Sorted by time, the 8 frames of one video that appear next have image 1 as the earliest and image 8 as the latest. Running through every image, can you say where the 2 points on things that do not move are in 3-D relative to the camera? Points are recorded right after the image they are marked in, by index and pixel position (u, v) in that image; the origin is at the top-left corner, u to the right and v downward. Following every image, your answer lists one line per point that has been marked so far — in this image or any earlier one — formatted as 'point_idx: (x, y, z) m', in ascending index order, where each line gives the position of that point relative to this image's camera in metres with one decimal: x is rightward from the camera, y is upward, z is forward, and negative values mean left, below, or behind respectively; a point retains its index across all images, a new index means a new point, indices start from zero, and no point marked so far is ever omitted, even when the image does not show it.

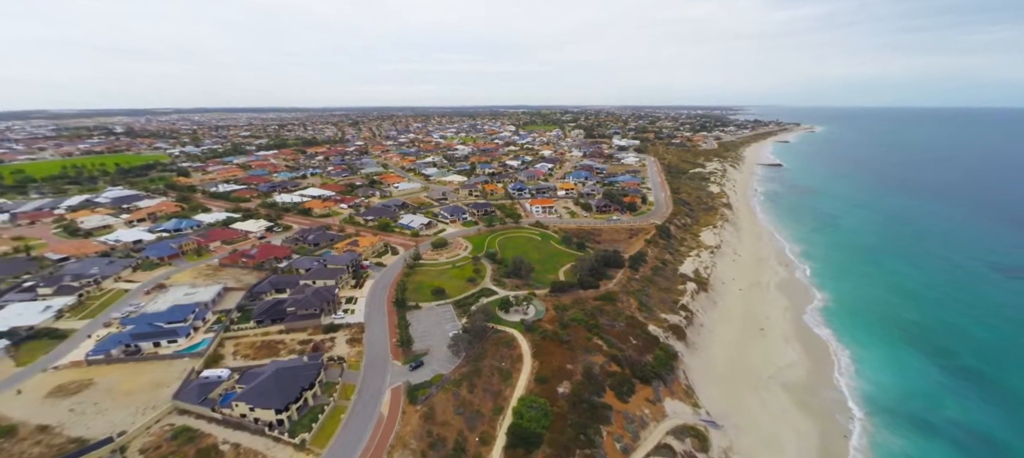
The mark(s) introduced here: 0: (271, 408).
0: (-14.4, -10.4, +19.6) m
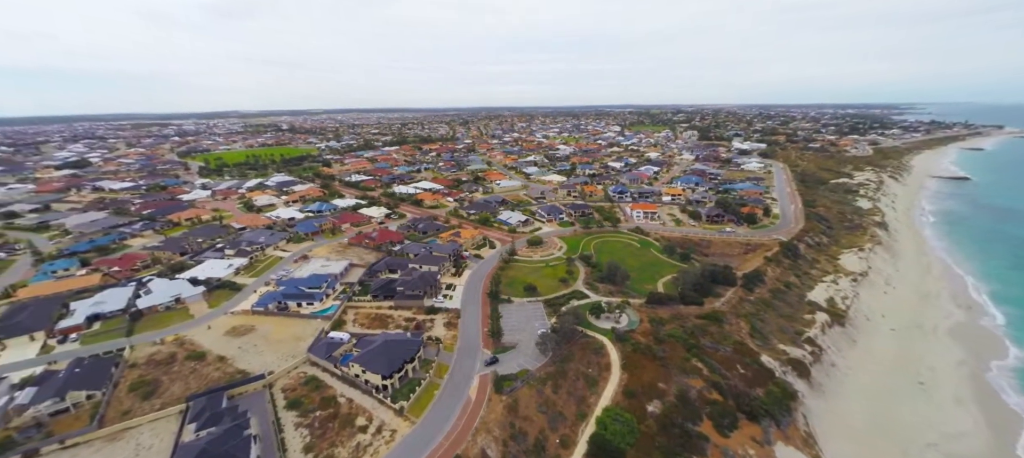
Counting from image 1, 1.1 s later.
0: (-8.9, -9.4, +22.1) m
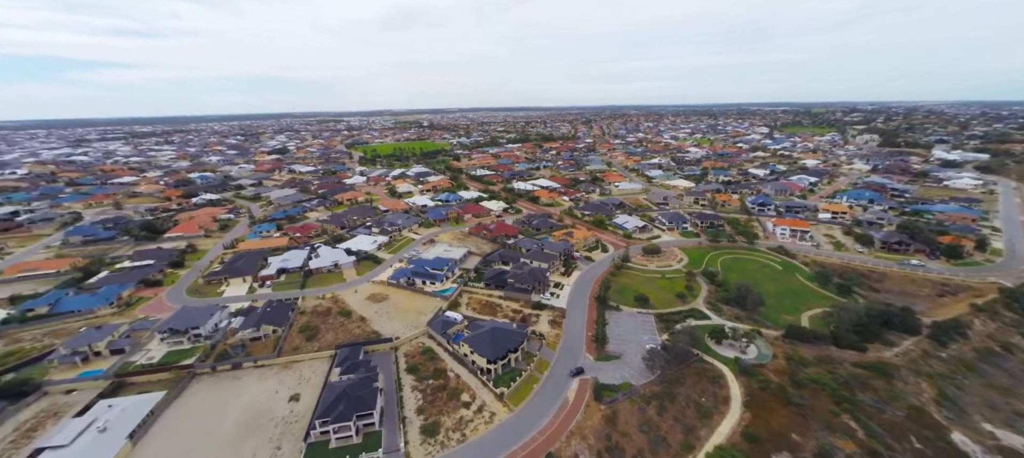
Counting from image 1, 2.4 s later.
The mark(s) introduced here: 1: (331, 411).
0: (-2.0, -8.9, +23.5) m
1: (-11.1, -10.6, +19.6) m
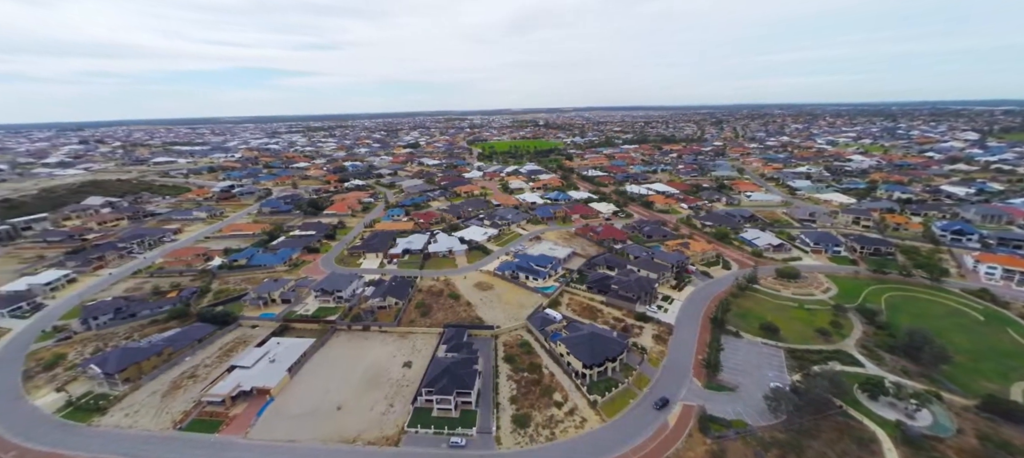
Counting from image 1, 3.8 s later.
0: (+4.8, -9.0, +23.2) m
1: (-5.2, -9.9, +21.7) m
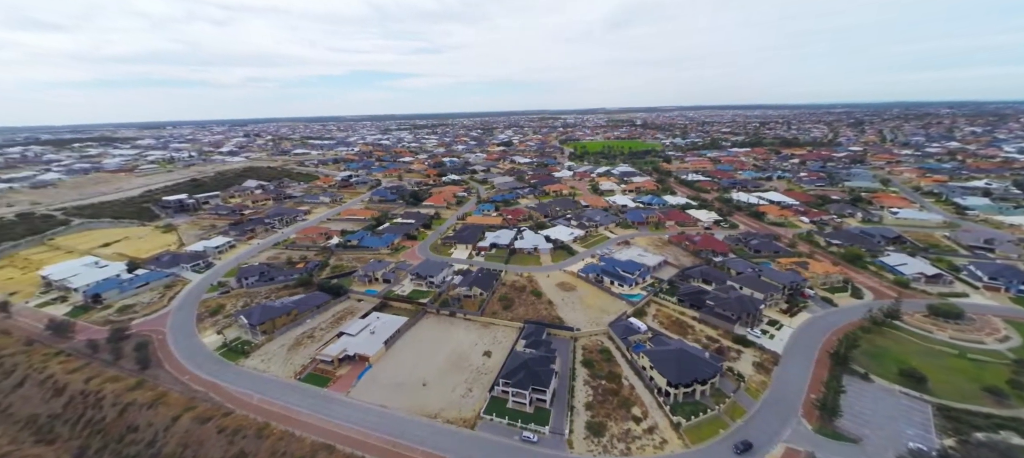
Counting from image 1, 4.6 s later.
0: (+10.1, -9.5, +21.7) m
1: (0.0, -9.6, +22.2) m
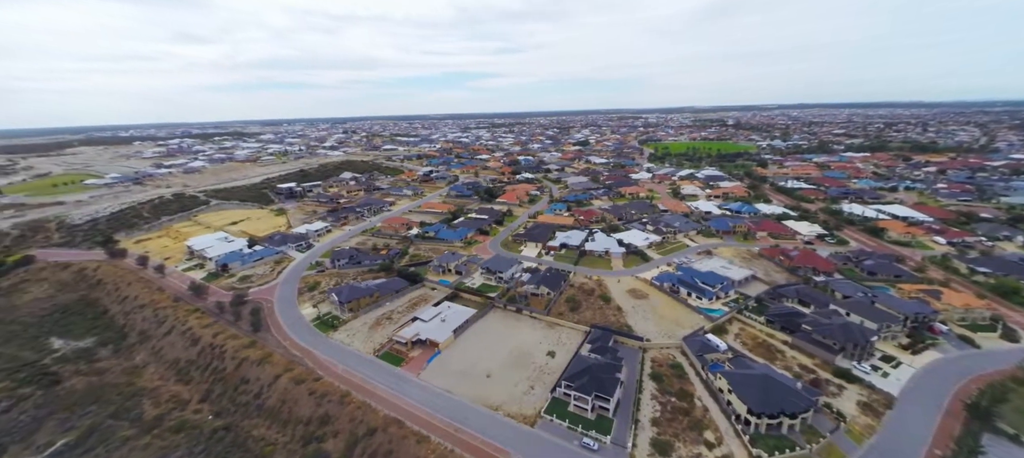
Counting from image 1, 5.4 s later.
0: (+14.1, -10.1, +19.7) m
1: (+4.3, -9.7, +21.9) m
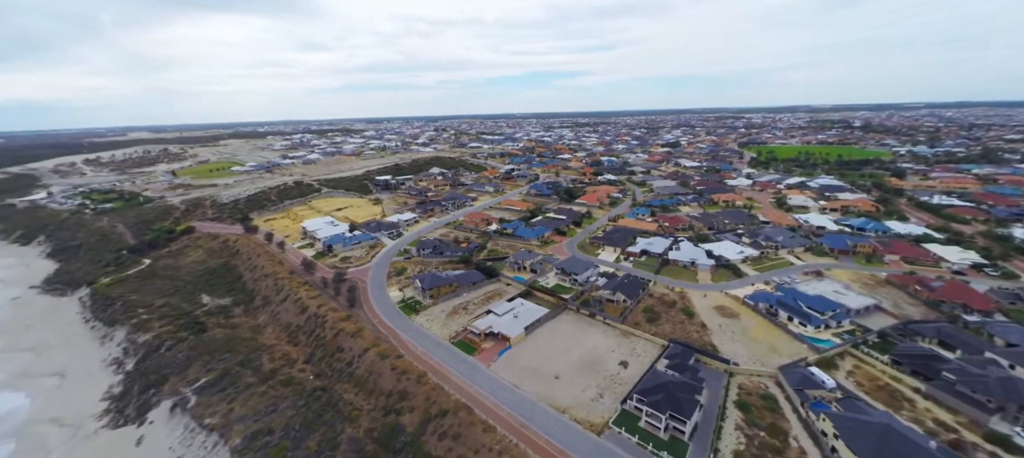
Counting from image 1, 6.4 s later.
0: (+18.1, -11.2, +16.7) m
1: (+8.8, -10.1, +20.7) m
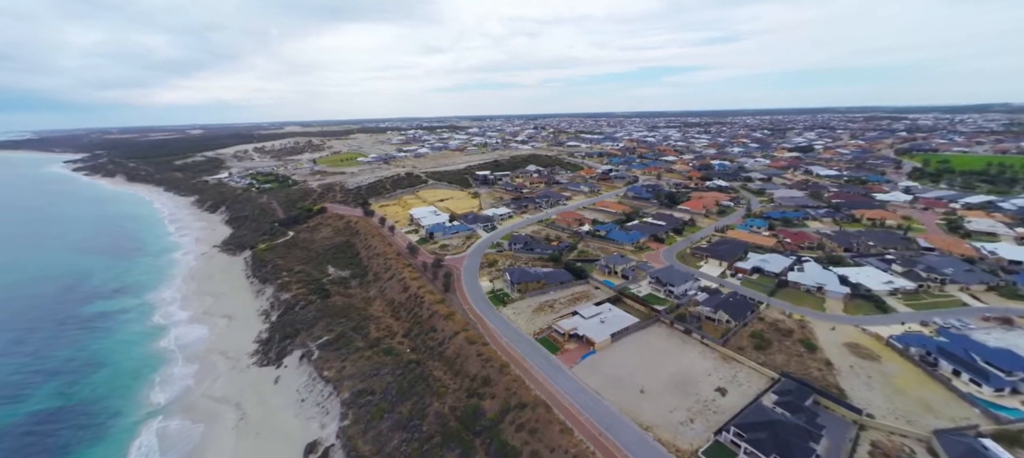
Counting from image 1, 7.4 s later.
0: (+21.8, -12.9, +12.5) m
1: (+13.8, -11.0, +18.4) m
